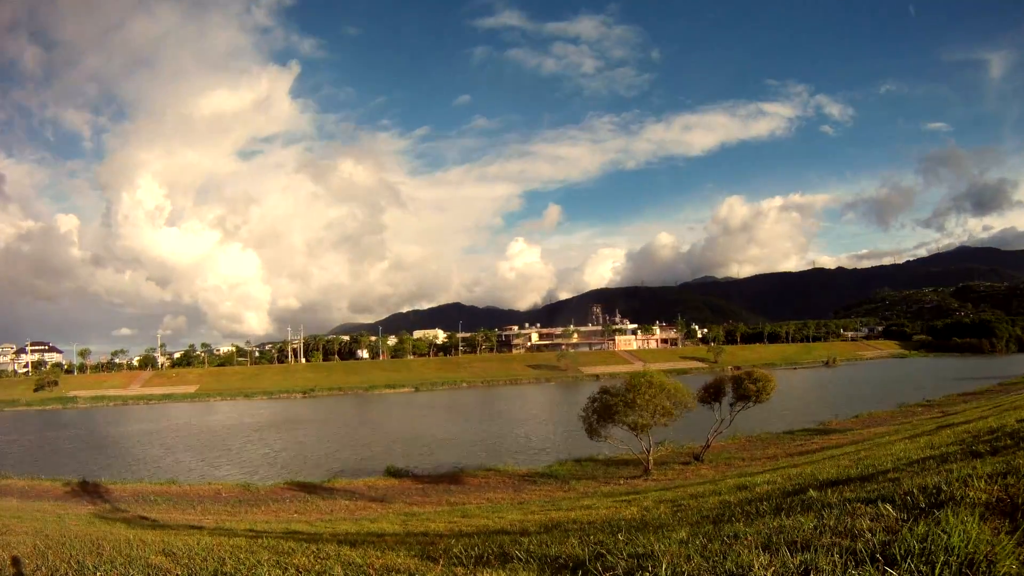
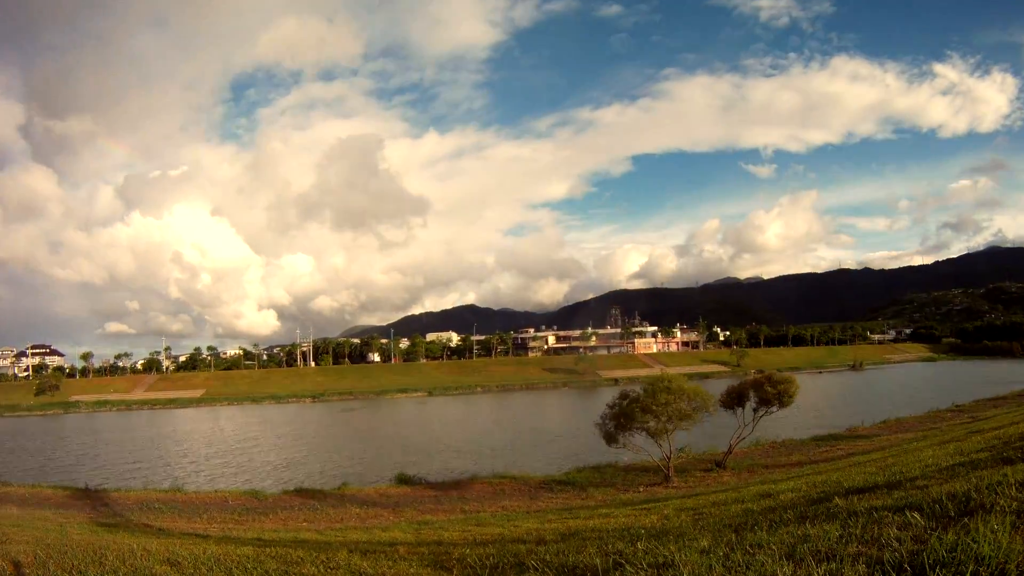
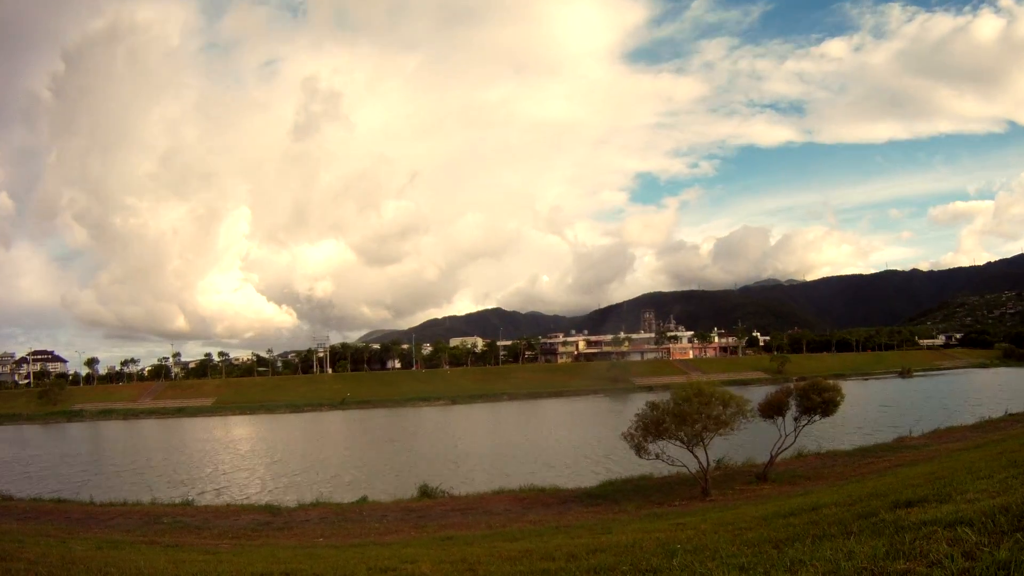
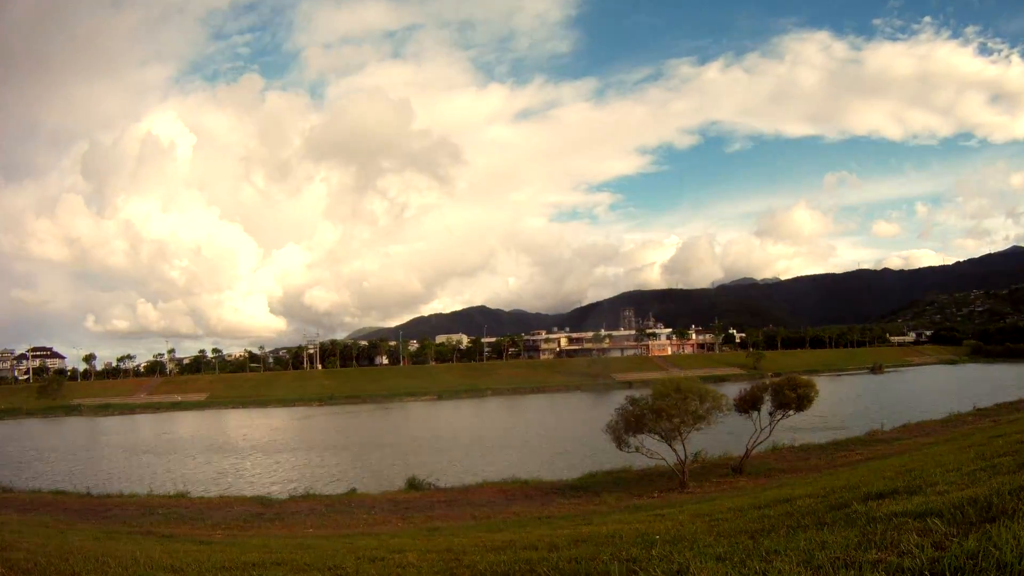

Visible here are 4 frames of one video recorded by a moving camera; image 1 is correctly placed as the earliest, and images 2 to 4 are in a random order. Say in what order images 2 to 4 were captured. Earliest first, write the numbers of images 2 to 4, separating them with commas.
2, 4, 3
